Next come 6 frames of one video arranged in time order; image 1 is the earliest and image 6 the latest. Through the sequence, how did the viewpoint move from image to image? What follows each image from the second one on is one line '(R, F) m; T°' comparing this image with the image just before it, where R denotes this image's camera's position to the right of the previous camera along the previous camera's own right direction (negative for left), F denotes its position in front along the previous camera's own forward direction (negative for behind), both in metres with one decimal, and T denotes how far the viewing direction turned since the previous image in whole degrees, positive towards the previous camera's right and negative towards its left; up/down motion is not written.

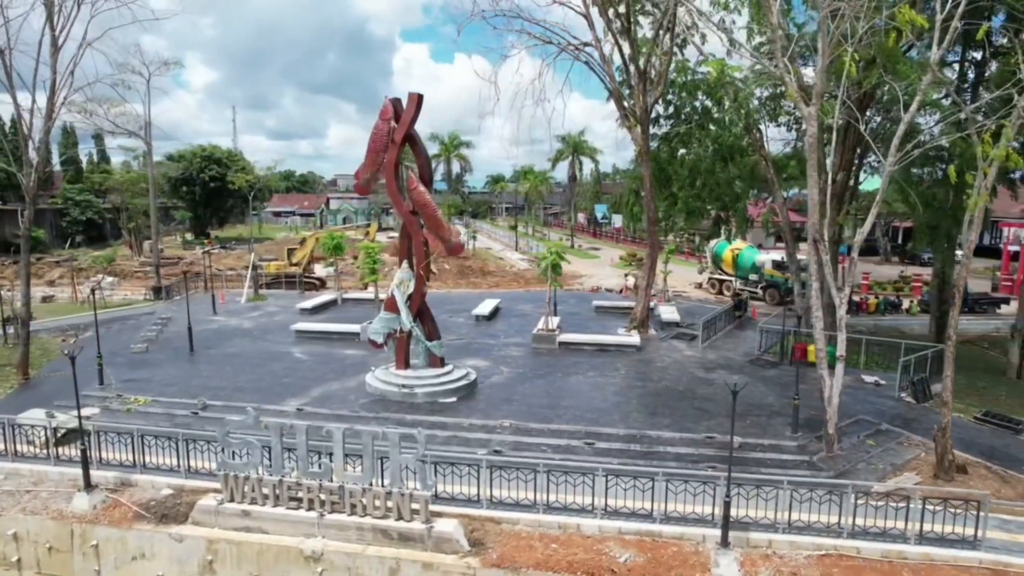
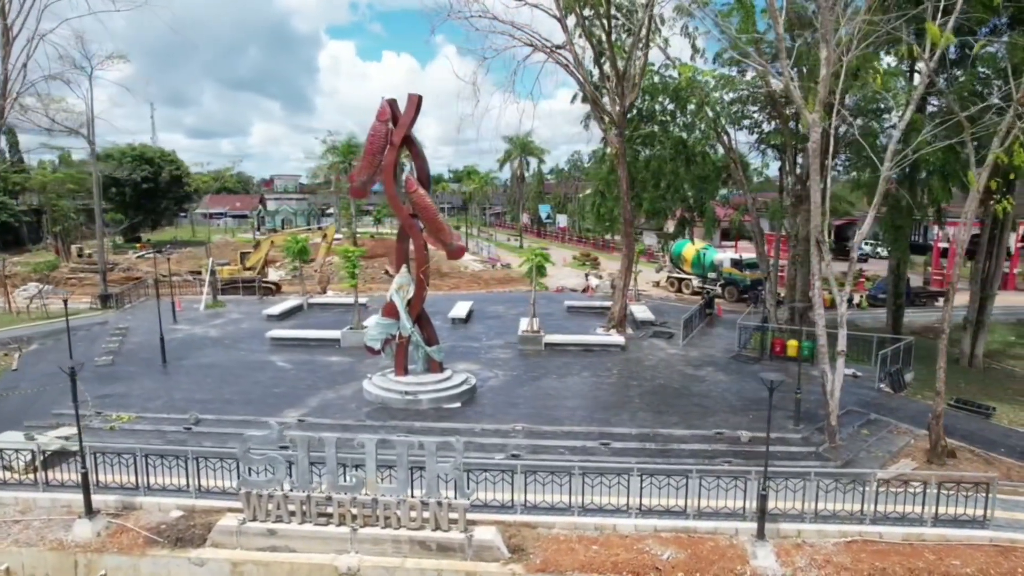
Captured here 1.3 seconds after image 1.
(-1.8, +0.1) m; +6°
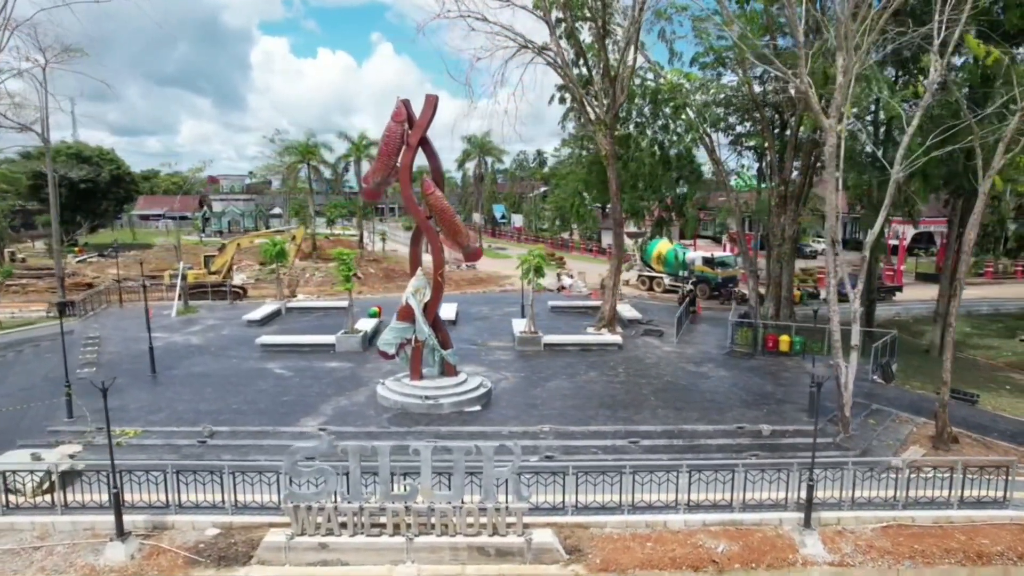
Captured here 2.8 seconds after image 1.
(-2.0, +0.1) m; +5°
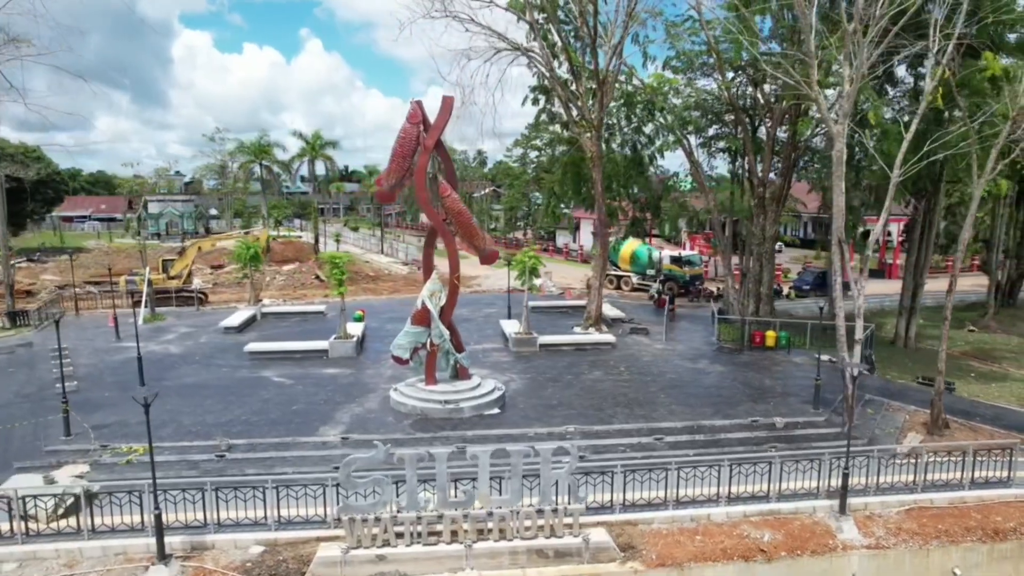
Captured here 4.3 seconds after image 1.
(-2.1, +0.1) m; +6°
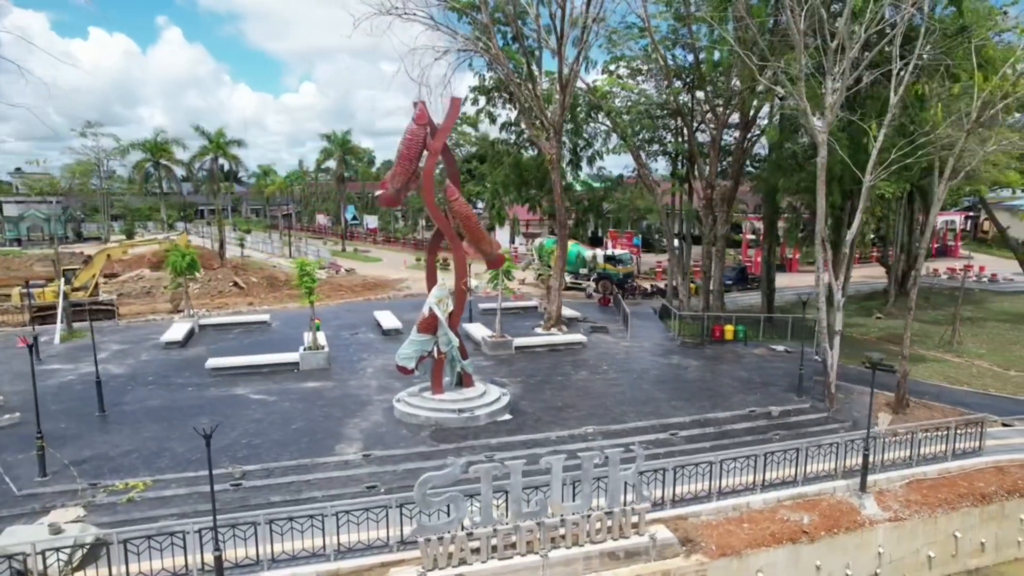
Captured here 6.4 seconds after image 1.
(-3.2, +0.5) m; +11°
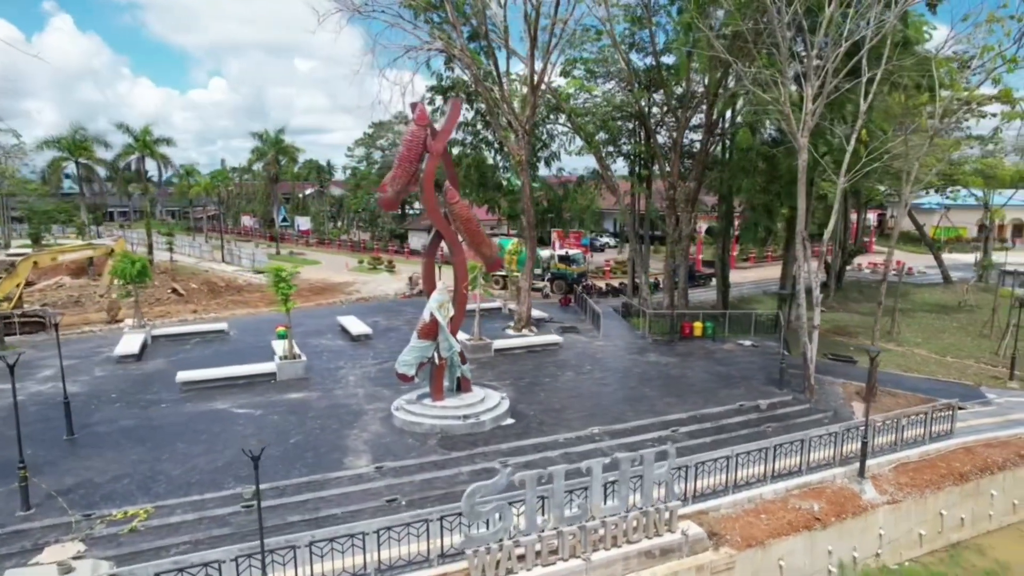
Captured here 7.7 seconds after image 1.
(-1.9, +0.3) m; +7°
